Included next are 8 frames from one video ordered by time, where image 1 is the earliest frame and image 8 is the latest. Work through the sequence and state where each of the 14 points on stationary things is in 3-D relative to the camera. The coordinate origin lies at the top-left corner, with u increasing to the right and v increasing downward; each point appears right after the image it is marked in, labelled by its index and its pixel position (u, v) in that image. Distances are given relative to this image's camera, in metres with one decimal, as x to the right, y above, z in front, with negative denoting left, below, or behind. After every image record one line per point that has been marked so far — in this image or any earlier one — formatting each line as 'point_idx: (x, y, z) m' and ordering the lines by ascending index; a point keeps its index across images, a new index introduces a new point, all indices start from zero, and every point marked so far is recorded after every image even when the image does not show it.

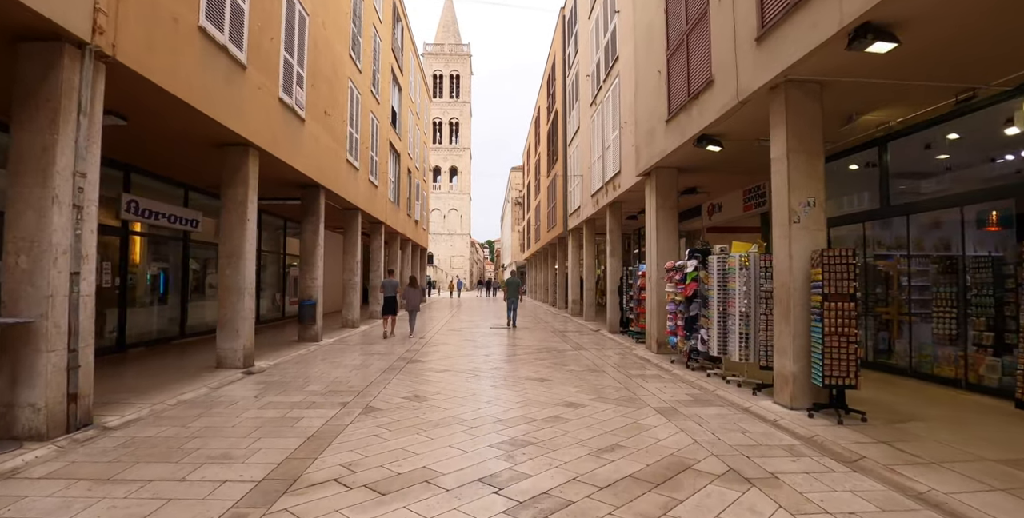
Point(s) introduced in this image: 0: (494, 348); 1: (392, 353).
0: (-0.3, -1.7, +10.3) m
1: (-2.3, -1.8, +10.2) m
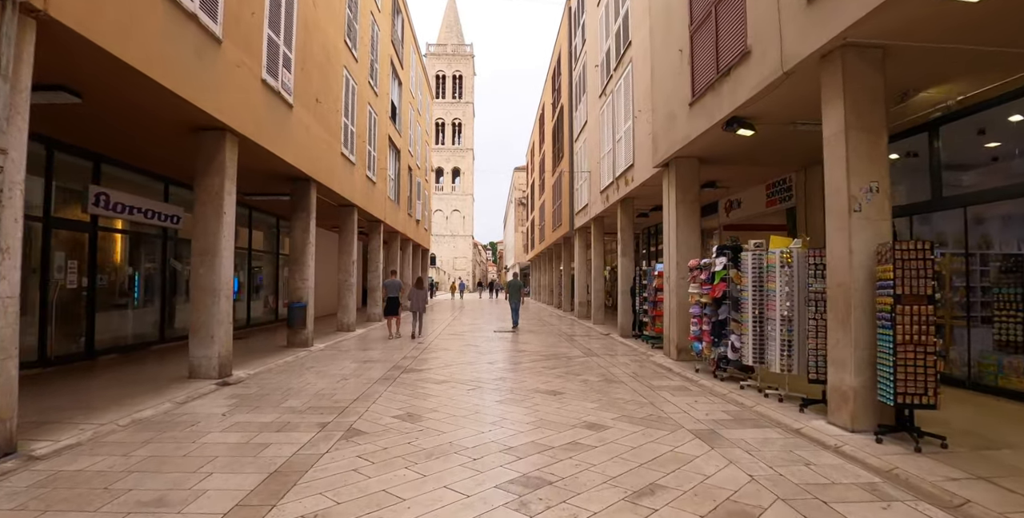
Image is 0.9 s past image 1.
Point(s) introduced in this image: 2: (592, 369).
0: (-0.2, -1.7, +9.4) m
1: (-2.2, -1.7, +9.3) m
2: (+1.3, -1.7, +8.4) m
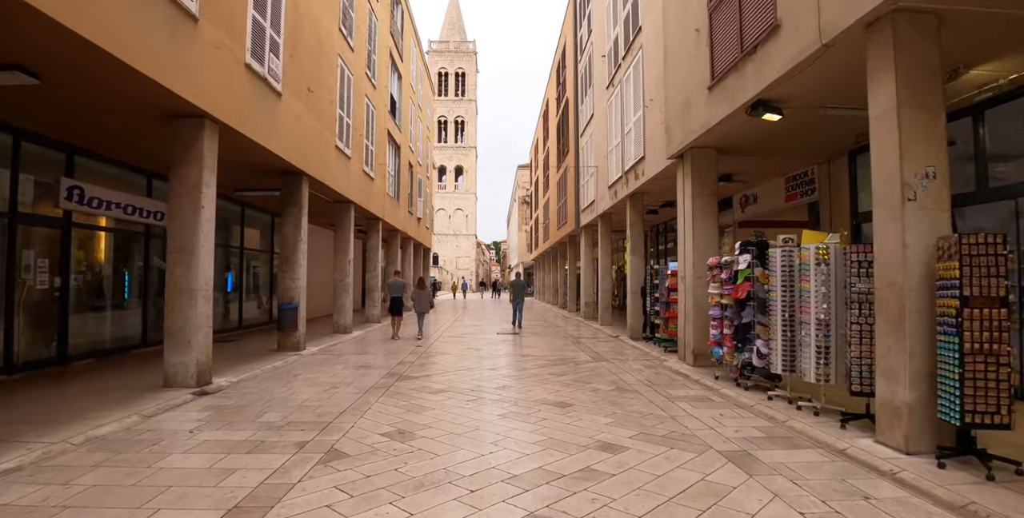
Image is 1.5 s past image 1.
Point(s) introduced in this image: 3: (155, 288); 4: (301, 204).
0: (-0.2, -1.7, +8.8) m
1: (-2.1, -1.7, +8.6) m
2: (+1.3, -1.7, +7.7) m
3: (-7.3, -0.6, +11.2) m
4: (-4.2, +1.1, +10.6) m
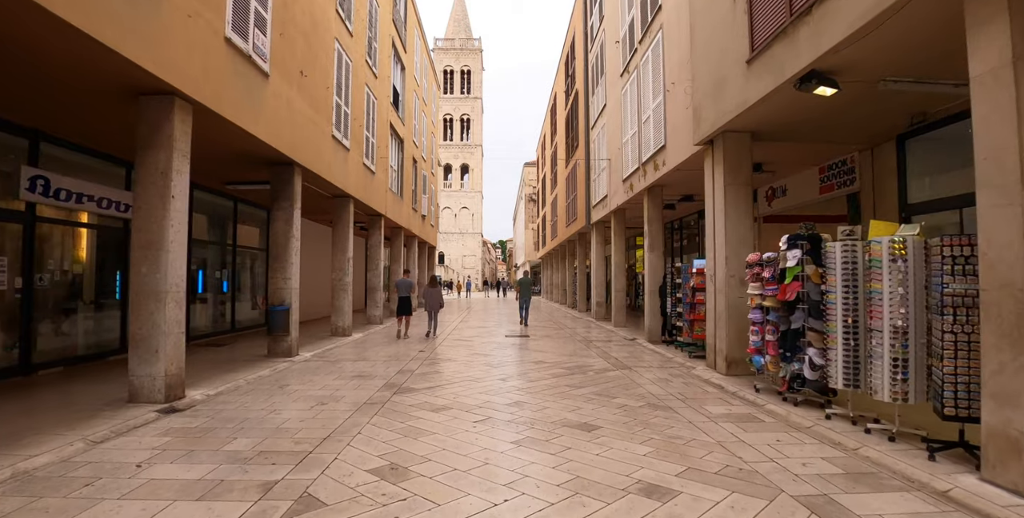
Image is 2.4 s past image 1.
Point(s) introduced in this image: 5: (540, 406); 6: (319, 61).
0: (0.0, -1.6, +7.9) m
1: (-1.9, -1.7, +7.7) m
2: (+1.5, -1.6, +6.8) m
3: (-7.1, -0.6, +10.3) m
4: (-4.0, +1.1, +9.8) m
5: (+0.3, -1.6, +5.7) m
6: (-3.9, +4.0, +10.8) m
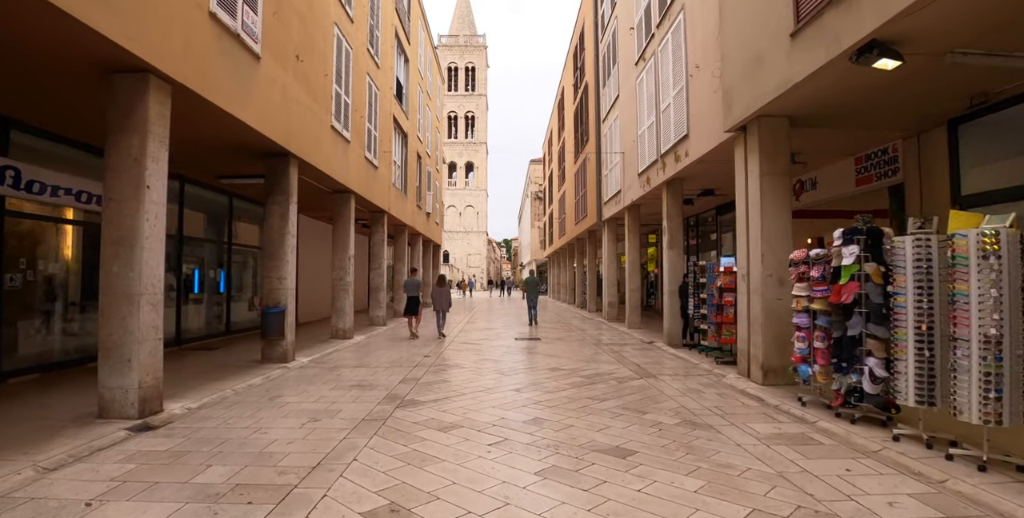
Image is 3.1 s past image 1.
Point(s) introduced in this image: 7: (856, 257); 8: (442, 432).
0: (+0.2, -1.6, +7.1) m
1: (-1.7, -1.6, +7.0) m
2: (+1.7, -1.6, +6.1) m
3: (-6.9, -0.5, +9.7) m
4: (-3.8, +1.2, +9.1) m
5: (+0.5, -1.5, +5.0) m
6: (-3.7, +4.0, +10.1) m
7: (+3.4, 0.0, +5.2) m
8: (-0.6, -1.5, +4.8) m
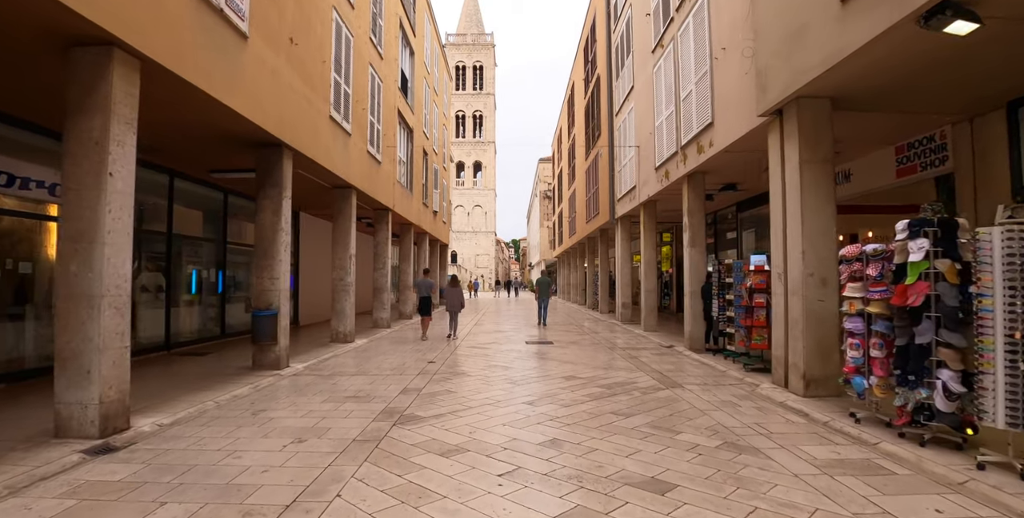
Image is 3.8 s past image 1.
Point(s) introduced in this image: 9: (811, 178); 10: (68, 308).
0: (+0.3, -1.6, +6.4) m
1: (-1.6, -1.6, +6.4) m
2: (+1.8, -1.6, +5.4) m
3: (-6.7, -0.5, +9.1) m
4: (-3.6, +1.2, +8.4) m
5: (+0.6, -1.5, +4.3) m
6: (-3.5, +4.0, +9.5) m
7: (+3.5, +0.1, +4.5) m
8: (-0.5, -1.5, +4.1) m
9: (+3.7, +1.0, +6.6) m
10: (-3.9, -0.4, +4.7) m
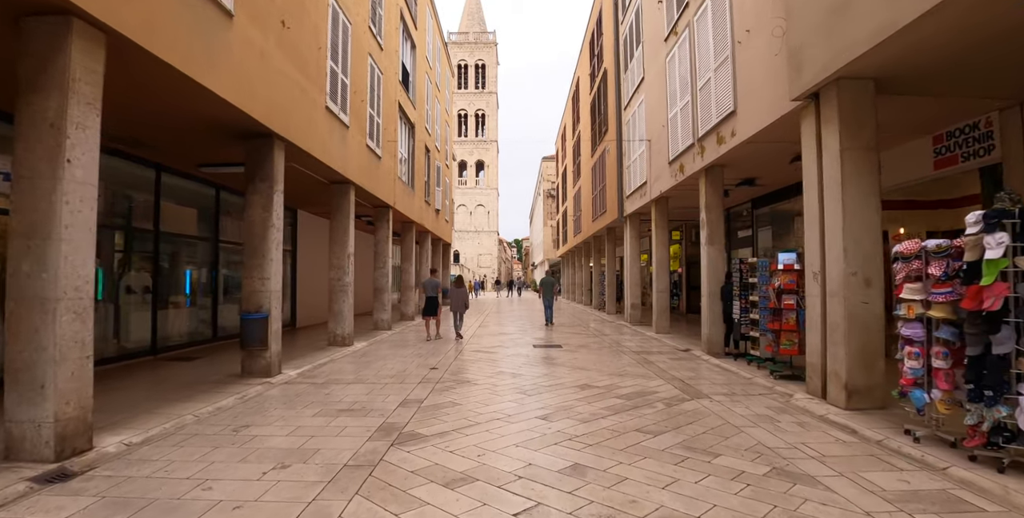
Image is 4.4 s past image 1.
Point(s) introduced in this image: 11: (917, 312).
0: (+0.5, -1.5, +5.8) m
1: (-1.5, -1.6, +5.8) m
2: (+1.9, -1.6, +4.8) m
3: (-6.6, -0.5, +8.5) m
4: (-3.5, +1.2, +7.9) m
5: (+0.7, -1.5, +3.7) m
6: (-3.4, +4.1, +8.9) m
7: (+3.6, +0.1, +3.9) m
8: (-0.4, -1.5, +3.5) m
9: (+3.8, +1.0, +6.0) m
10: (-3.8, -0.4, +4.2) m
11: (+3.5, -0.5, +4.7) m
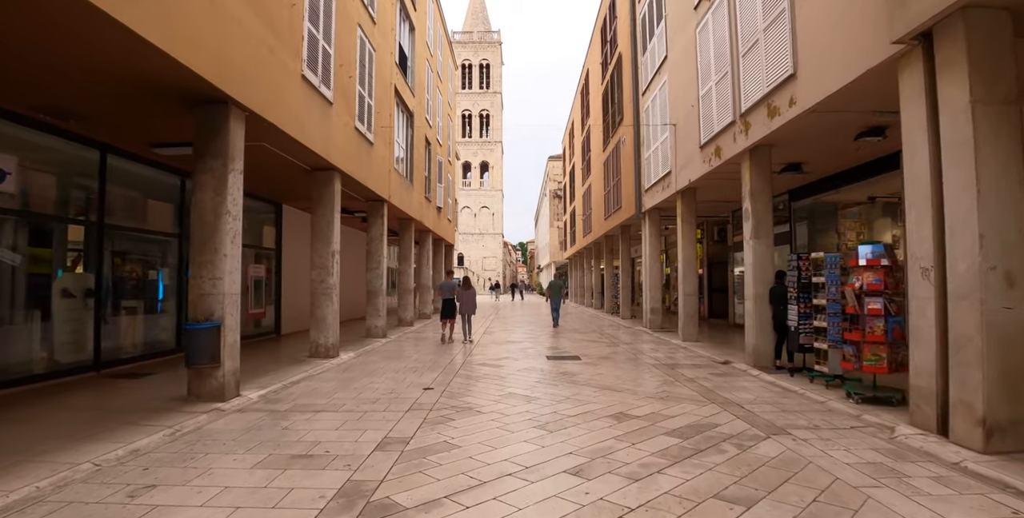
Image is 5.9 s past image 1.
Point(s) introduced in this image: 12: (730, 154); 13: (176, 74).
0: (+0.6, -1.5, +4.3) m
1: (-1.3, -1.5, +4.2) m
2: (+2.0, -1.5, +3.2) m
3: (-6.4, -0.5, +7.0) m
4: (-3.4, +1.2, +6.4) m
5: (+0.8, -1.4, +2.1) m
6: (-3.2, +4.1, +7.4) m
7: (+3.7, +0.2, +2.3) m
8: (-0.3, -1.4, +2.0) m
9: (+3.9, +1.1, +4.4) m
10: (-3.7, -0.3, +2.7) m
11: (+3.6, -0.4, +3.1) m
12: (+3.8, +1.8, +9.4) m
13: (-3.5, +1.9, +5.5) m
